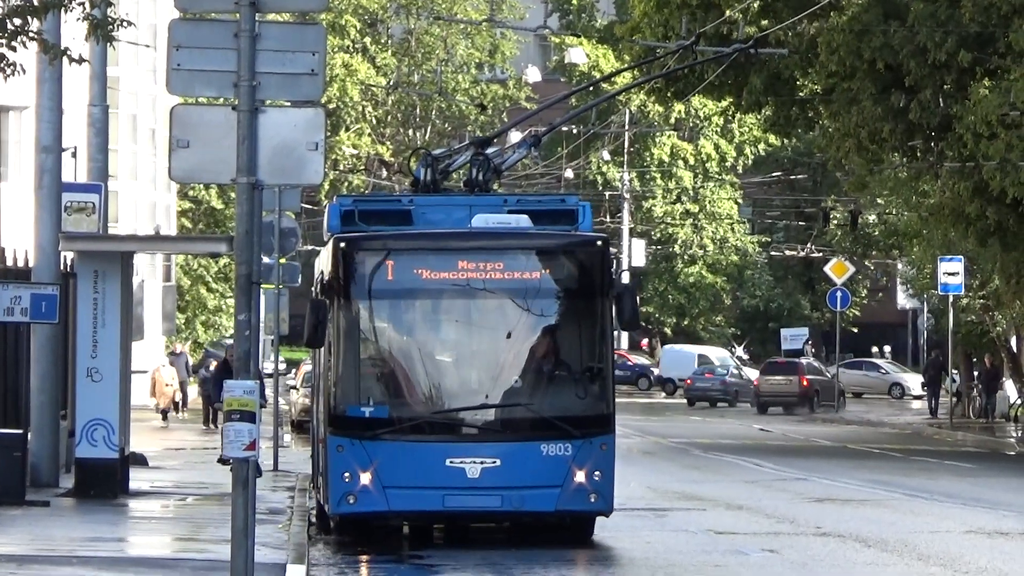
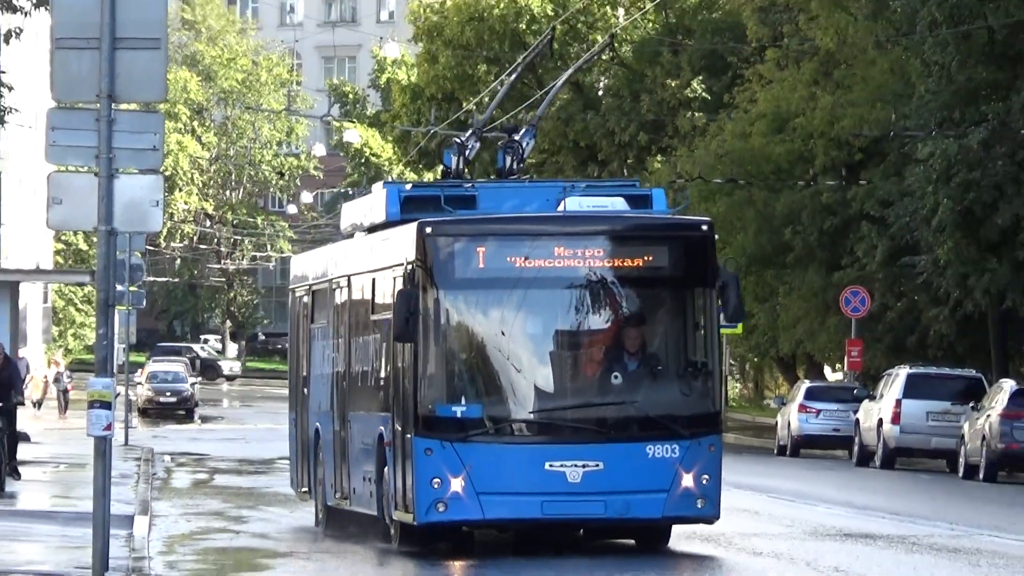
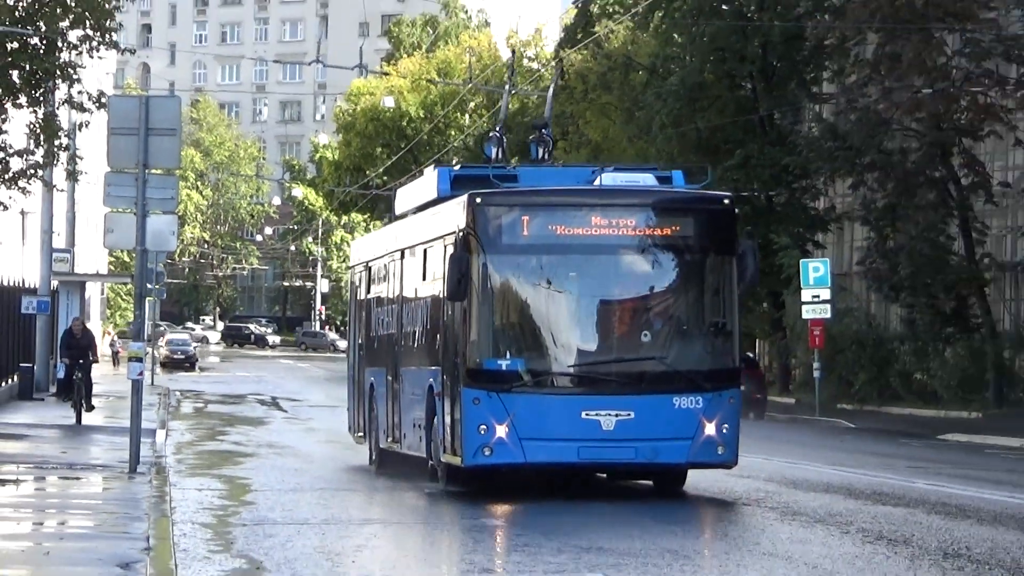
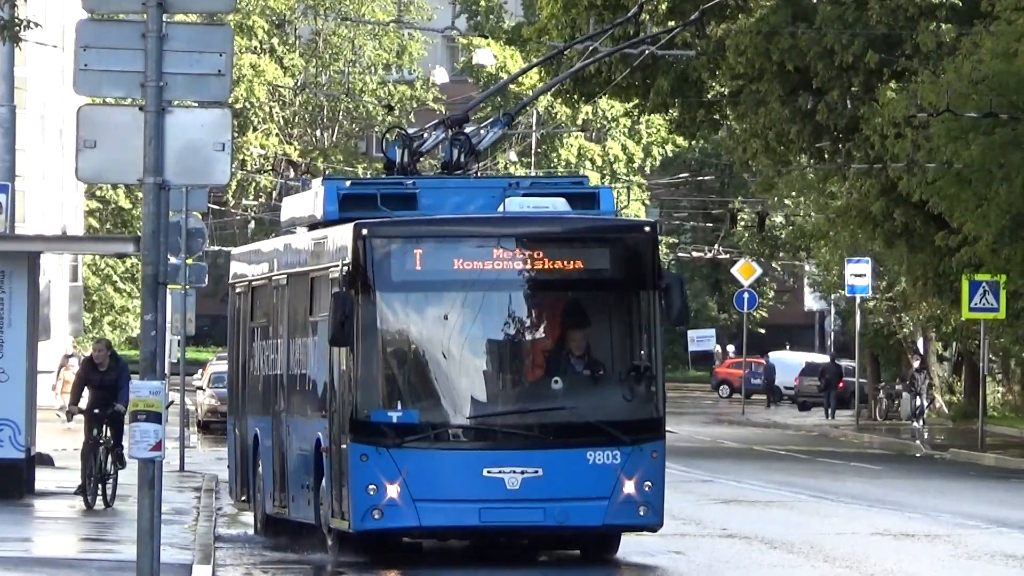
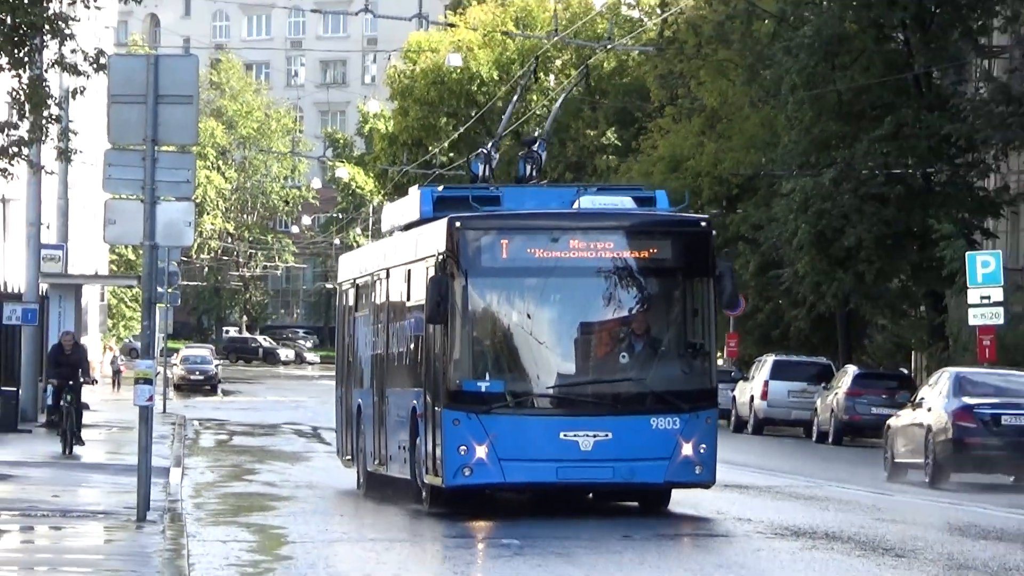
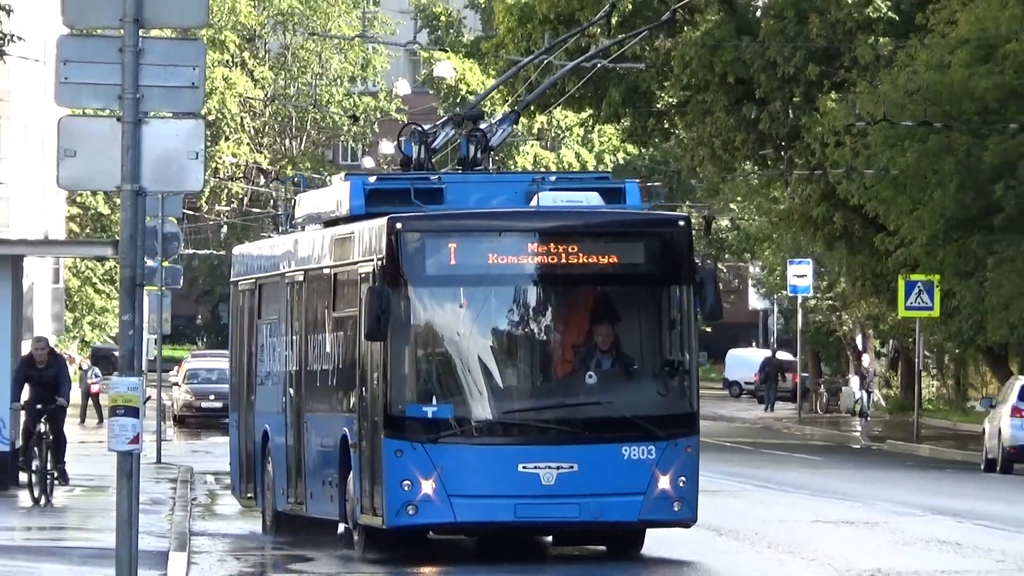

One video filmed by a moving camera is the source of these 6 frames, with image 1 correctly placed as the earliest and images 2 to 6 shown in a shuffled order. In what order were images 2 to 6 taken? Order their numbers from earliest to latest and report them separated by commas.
4, 6, 2, 5, 3
